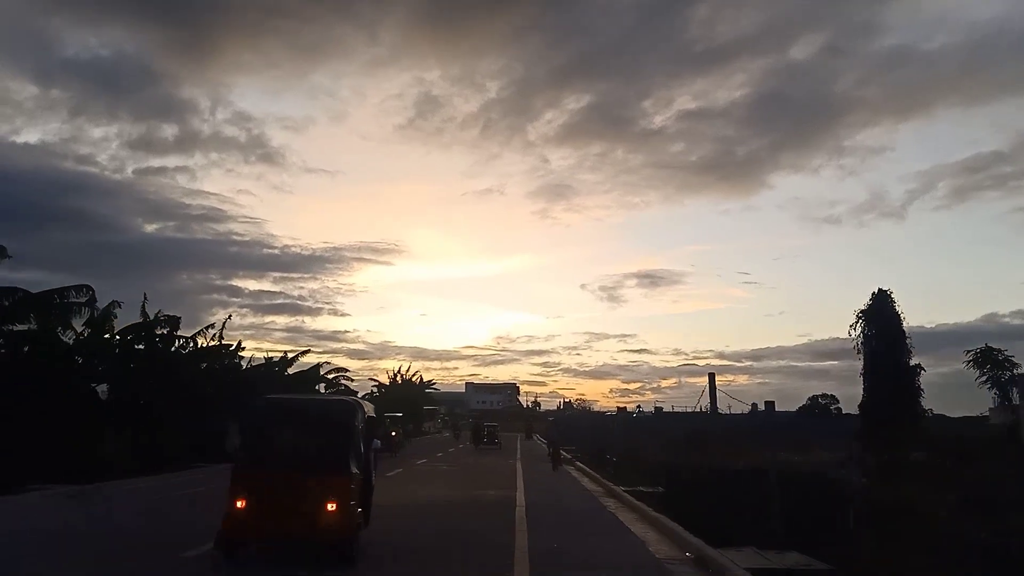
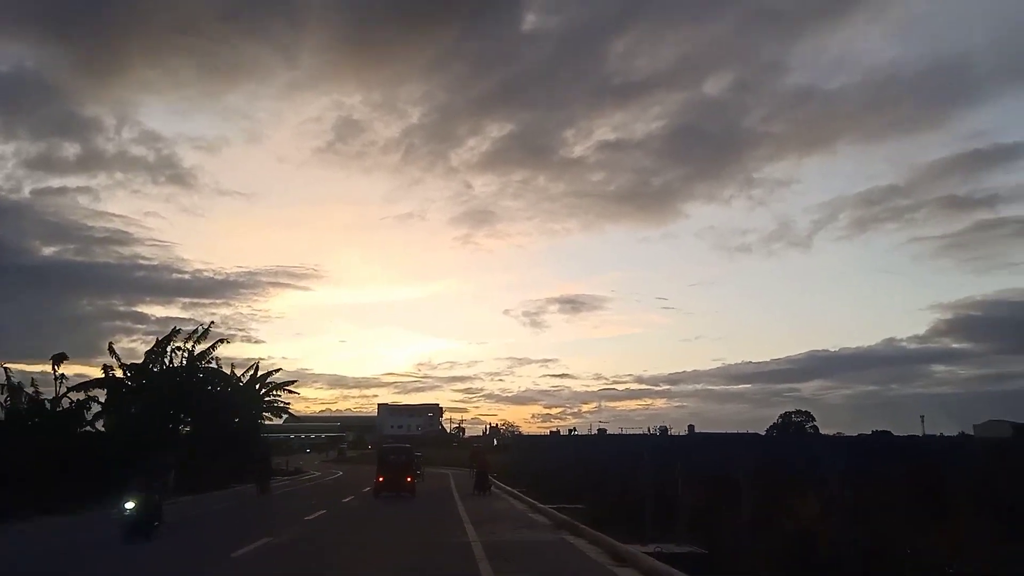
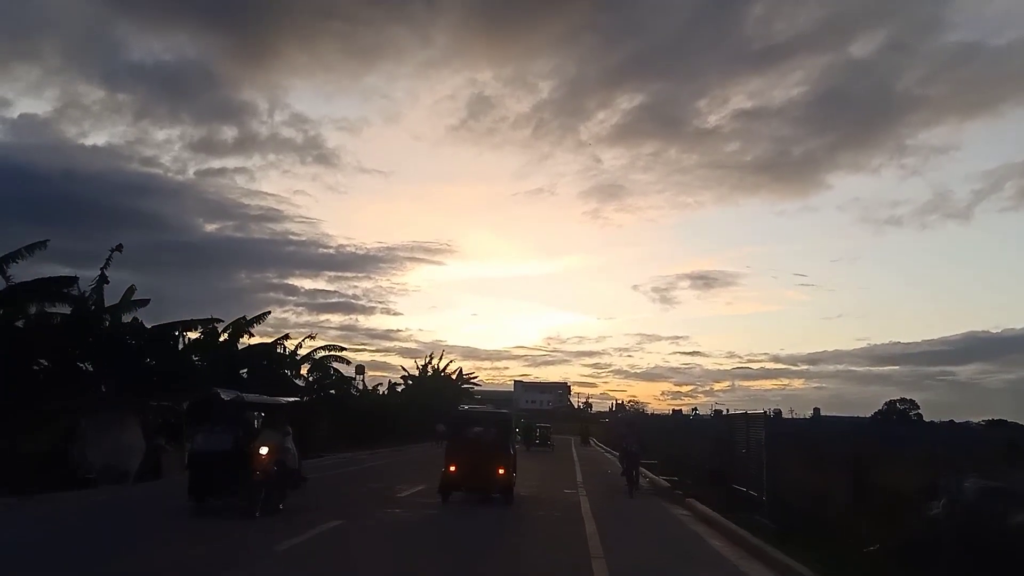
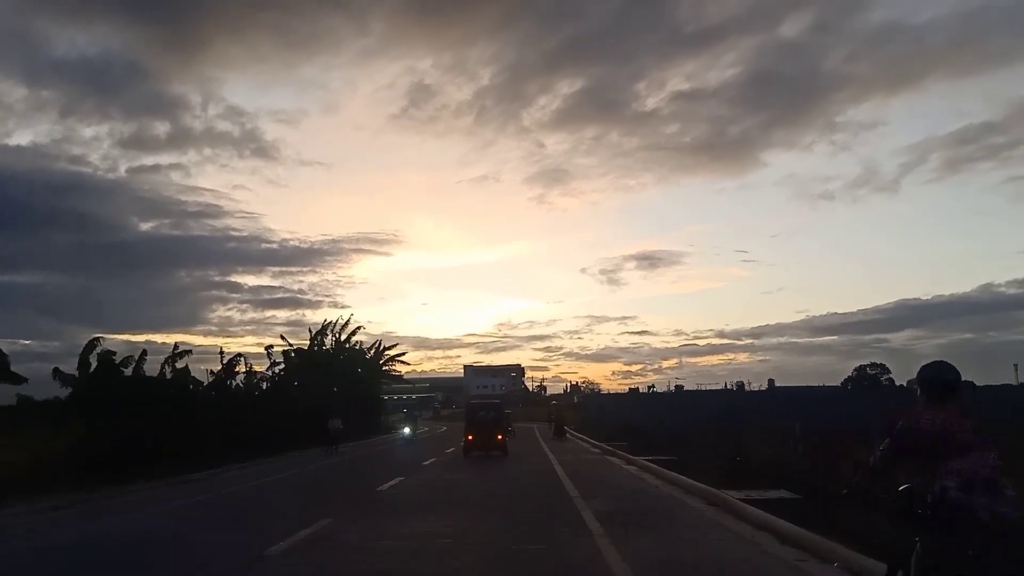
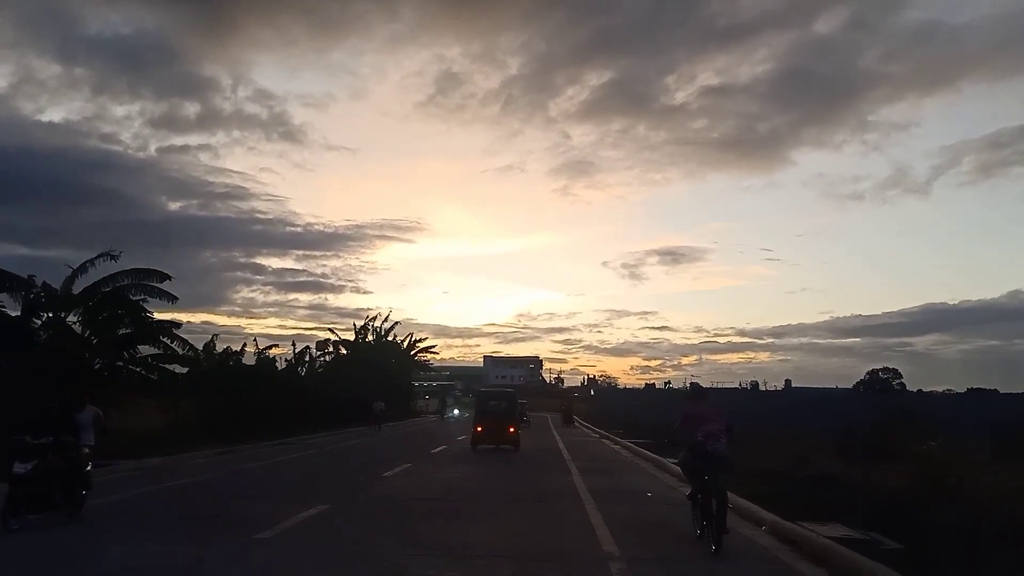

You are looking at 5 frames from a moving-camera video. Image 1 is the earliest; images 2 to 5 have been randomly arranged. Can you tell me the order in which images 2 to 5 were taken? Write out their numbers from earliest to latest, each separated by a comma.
3, 5, 4, 2
